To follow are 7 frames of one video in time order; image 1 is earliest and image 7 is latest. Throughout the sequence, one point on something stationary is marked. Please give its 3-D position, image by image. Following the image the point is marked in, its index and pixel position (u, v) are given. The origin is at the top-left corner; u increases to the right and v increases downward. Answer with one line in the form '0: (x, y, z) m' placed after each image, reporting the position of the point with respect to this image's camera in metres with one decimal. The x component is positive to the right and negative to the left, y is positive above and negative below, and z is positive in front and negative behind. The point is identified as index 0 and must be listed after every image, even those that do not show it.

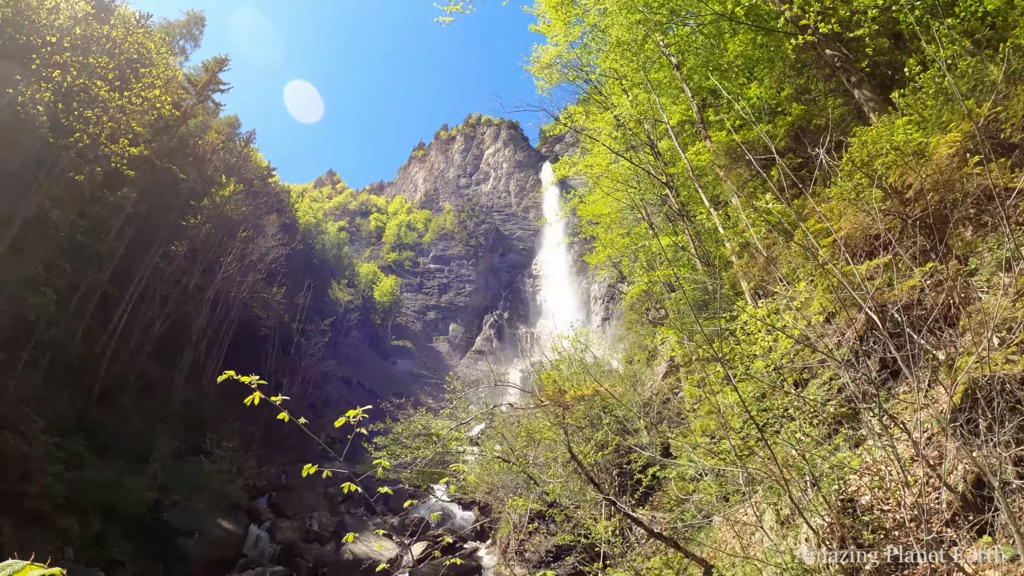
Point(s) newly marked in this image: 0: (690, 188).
0: (+4.9, +2.6, +12.8) m
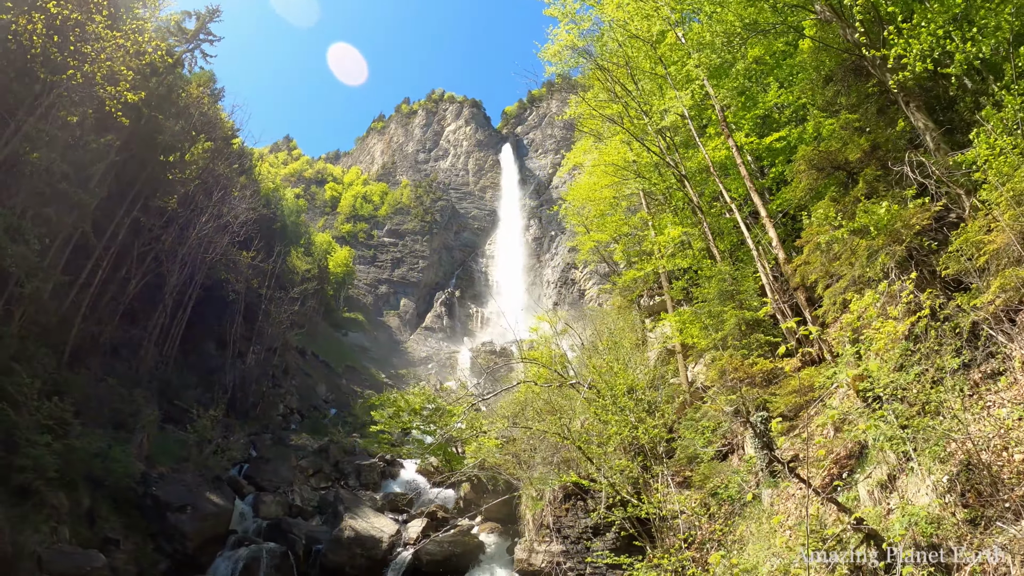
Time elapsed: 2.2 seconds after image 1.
0: (+5.3, +2.8, +13.3) m
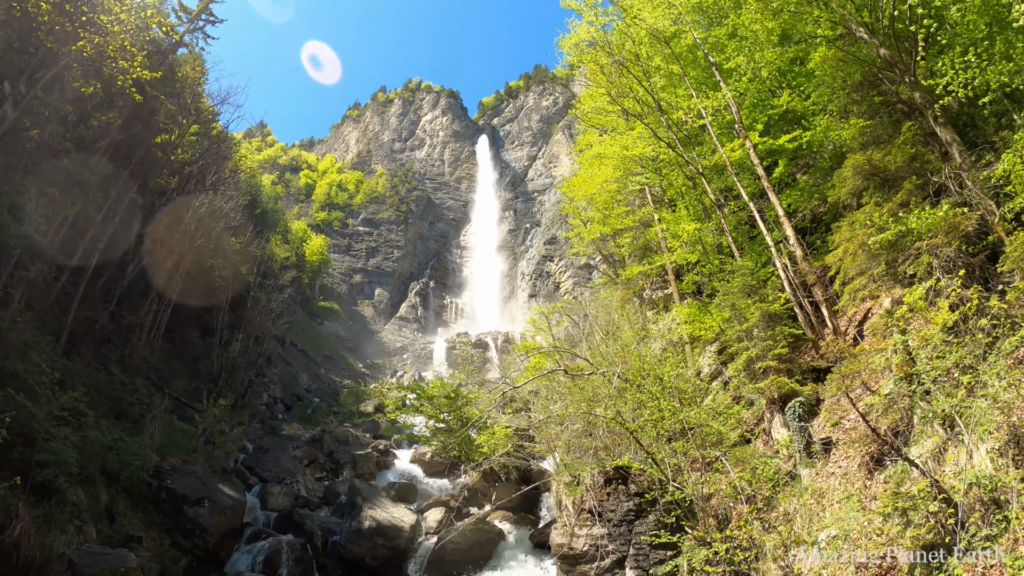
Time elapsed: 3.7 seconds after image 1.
0: (+5.8, +2.9, +13.7) m
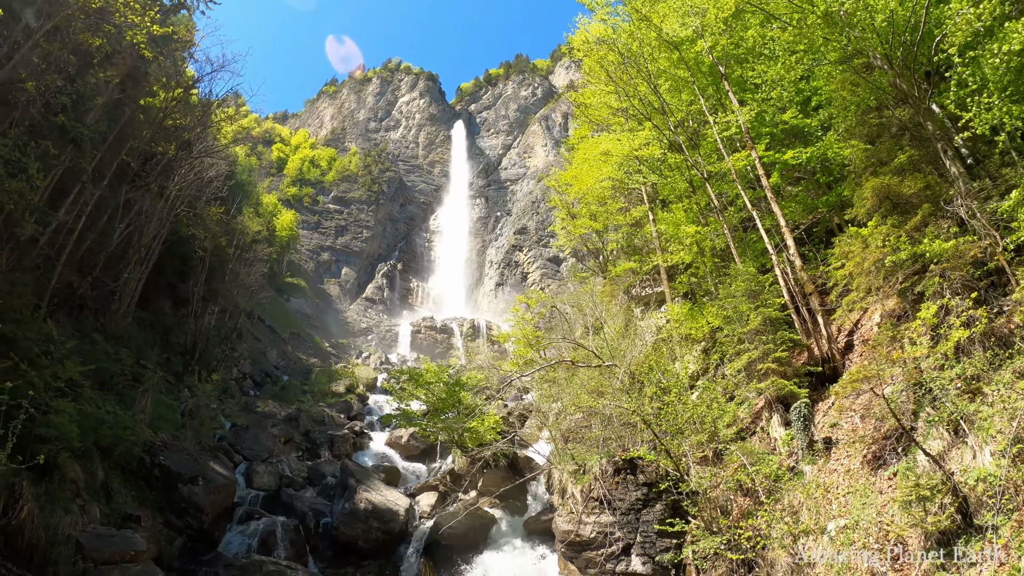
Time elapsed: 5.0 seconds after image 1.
0: (+6.0, +2.9, +14.2) m
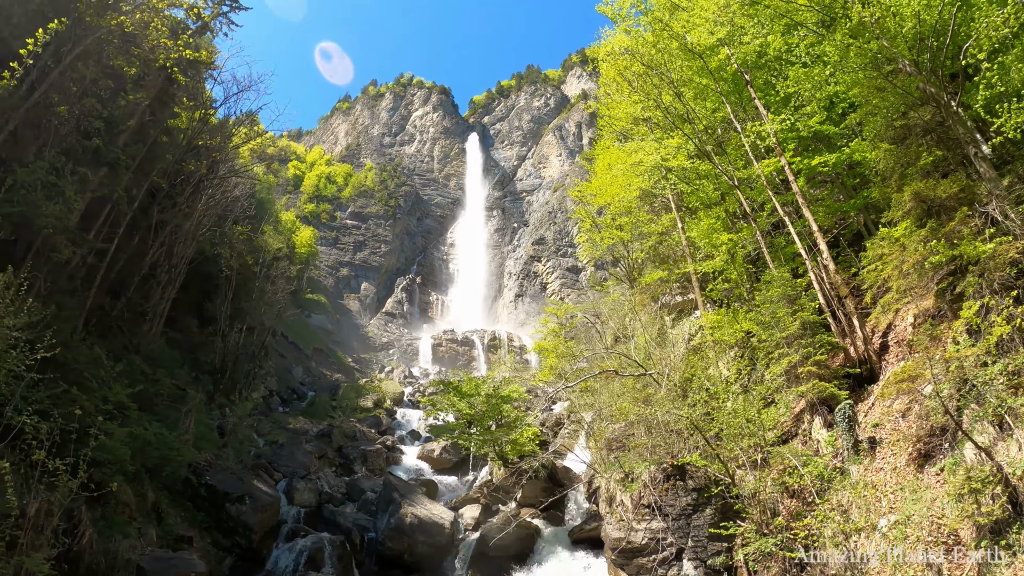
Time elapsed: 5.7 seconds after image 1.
0: (+6.8, +2.7, +14.2) m
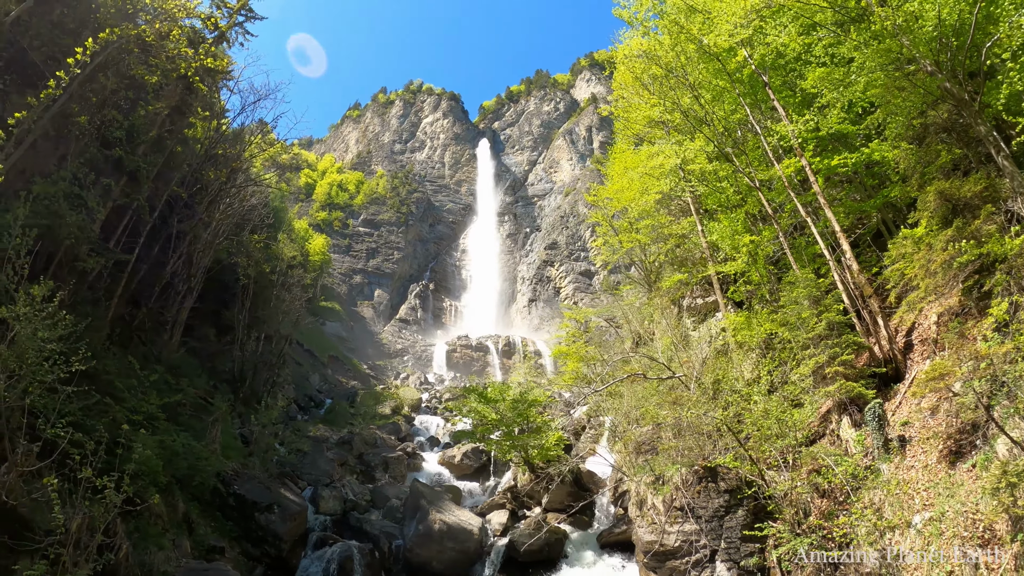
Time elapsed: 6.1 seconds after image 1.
0: (+7.3, +2.6, +14.1) m
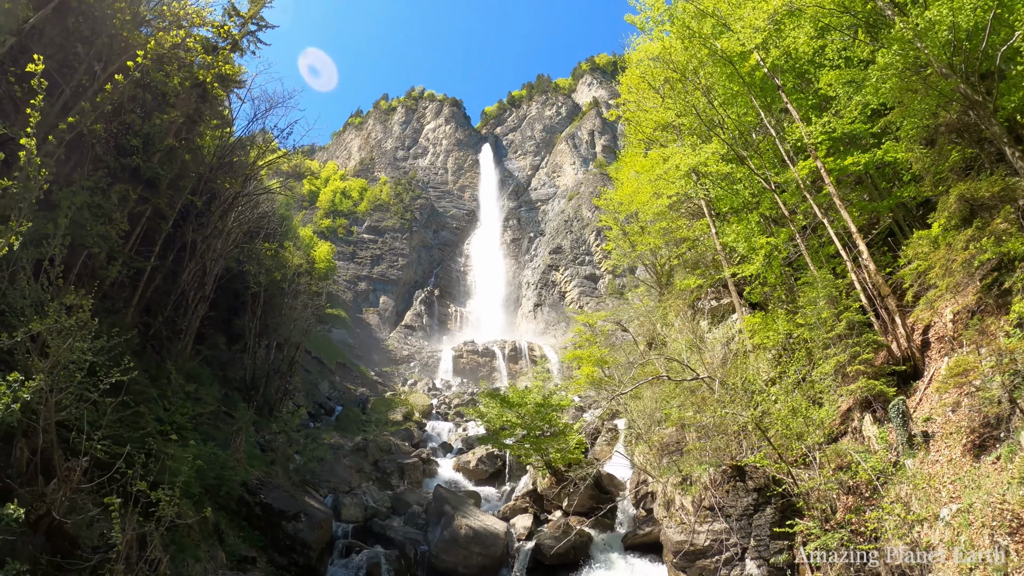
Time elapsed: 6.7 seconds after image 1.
0: (+7.8, +2.6, +14.1) m
